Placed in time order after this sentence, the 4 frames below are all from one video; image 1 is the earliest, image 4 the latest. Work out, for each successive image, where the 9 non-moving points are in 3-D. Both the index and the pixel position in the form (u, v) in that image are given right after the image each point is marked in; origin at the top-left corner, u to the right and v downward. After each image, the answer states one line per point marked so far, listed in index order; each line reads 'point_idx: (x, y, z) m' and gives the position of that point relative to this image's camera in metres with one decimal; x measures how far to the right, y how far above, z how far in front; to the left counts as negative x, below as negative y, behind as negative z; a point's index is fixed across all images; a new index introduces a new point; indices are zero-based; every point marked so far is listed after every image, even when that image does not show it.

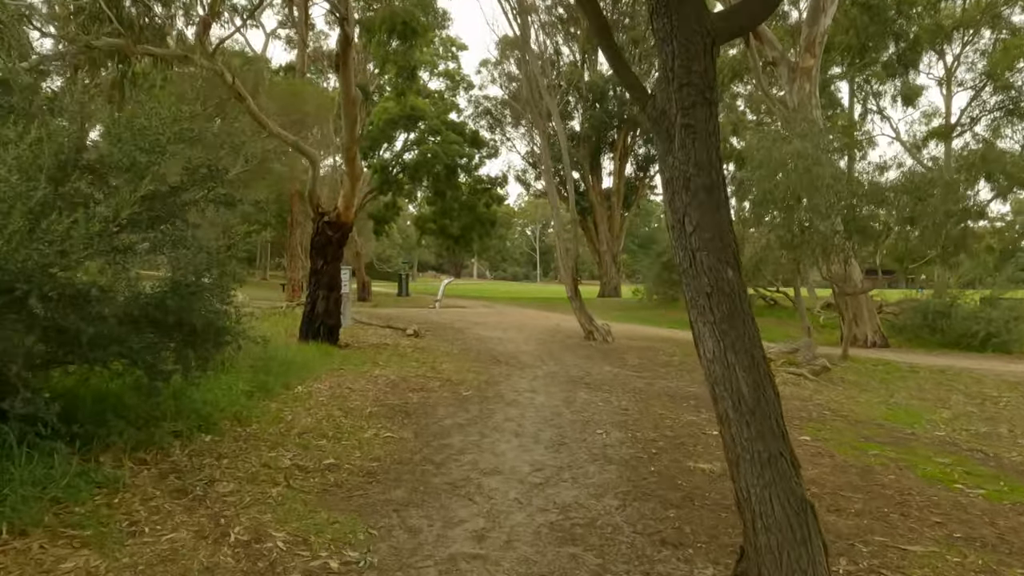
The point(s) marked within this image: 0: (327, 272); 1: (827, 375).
0: (-3.0, +0.3, +12.3) m
1: (+5.3, -1.5, +12.9) m
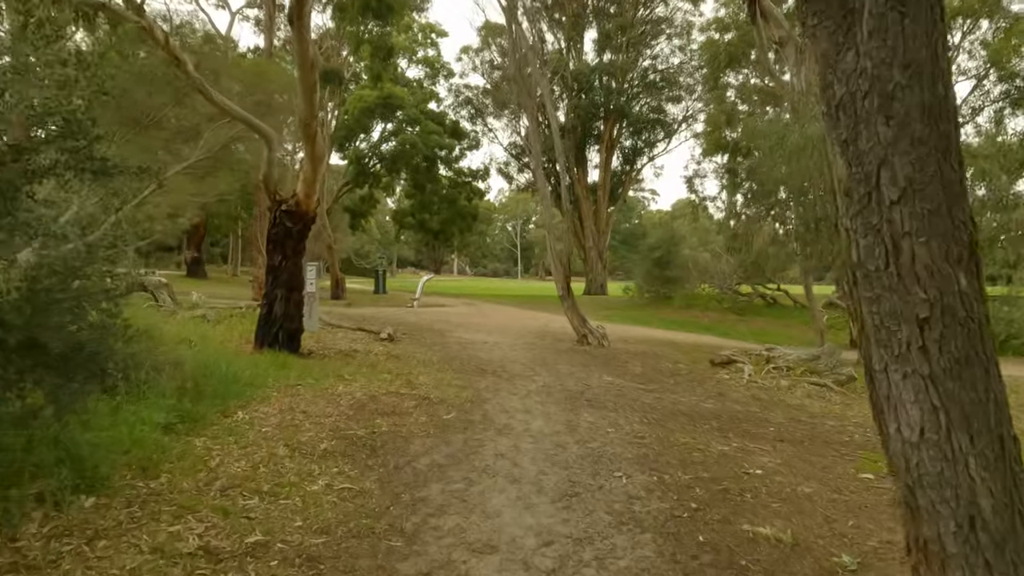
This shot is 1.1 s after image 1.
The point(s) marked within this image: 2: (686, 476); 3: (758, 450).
0: (-3.2, +0.3, +10.7) m
1: (+5.1, -1.5, +11.5) m
2: (+1.3, -1.4, +5.6) m
3: (+2.2, -1.5, +6.9) m
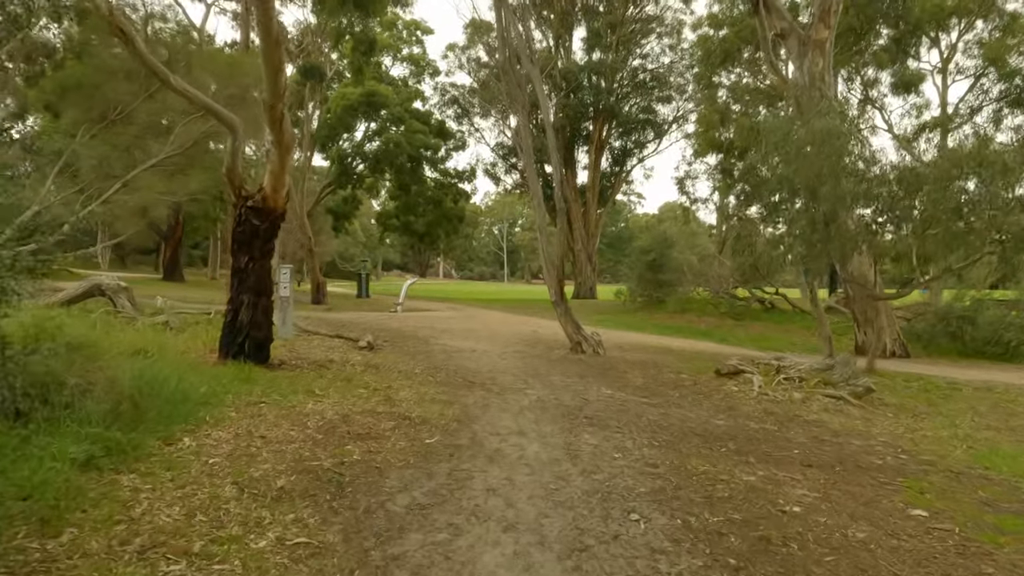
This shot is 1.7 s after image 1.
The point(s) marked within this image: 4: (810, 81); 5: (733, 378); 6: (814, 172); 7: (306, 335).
0: (-3.3, +0.2, +9.7) m
1: (+5.0, -1.5, +10.6) m
2: (+1.3, -1.4, +4.7) m
3: (+2.2, -1.5, +6.0) m
4: (+6.2, +4.3, +15.7) m
5: (+3.2, -1.3, +10.9) m
6: (+4.6, +1.8, +11.9) m
7: (-3.8, -0.9, +14.1) m
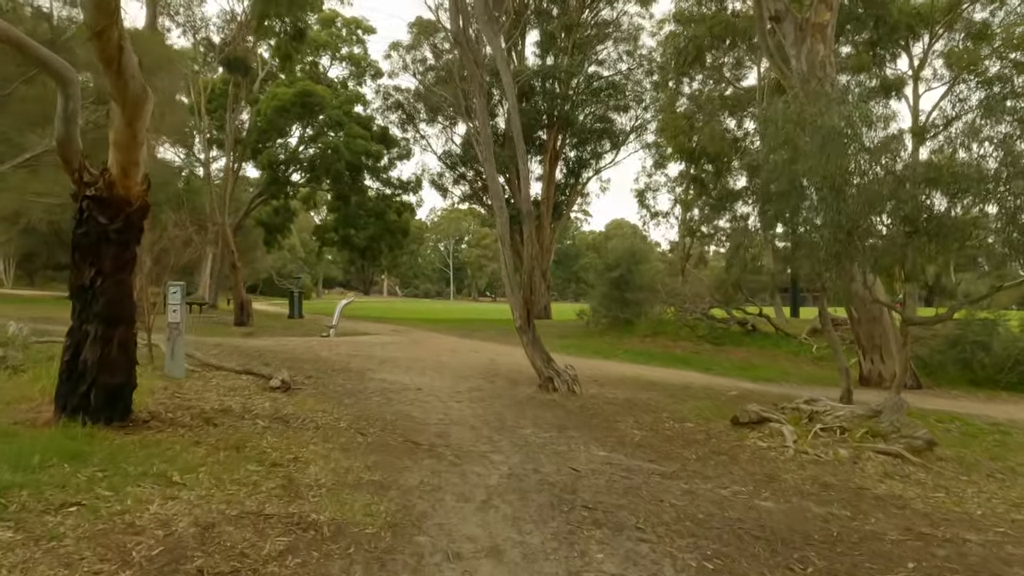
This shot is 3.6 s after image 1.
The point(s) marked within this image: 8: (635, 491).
0: (-3.7, 0.0, +6.8) m
1: (+4.6, -1.8, +8.3) m
2: (+1.2, -1.6, +2.1) m
3: (+2.1, -1.7, +3.5) m
4: (+5.4, +3.9, +13.6) m
5: (+2.7, -1.6, +8.4) m
6: (+4.1, +1.5, +9.6) m
7: (-4.5, -1.2, +11.2) m
8: (+1.0, -1.6, +6.1) m
